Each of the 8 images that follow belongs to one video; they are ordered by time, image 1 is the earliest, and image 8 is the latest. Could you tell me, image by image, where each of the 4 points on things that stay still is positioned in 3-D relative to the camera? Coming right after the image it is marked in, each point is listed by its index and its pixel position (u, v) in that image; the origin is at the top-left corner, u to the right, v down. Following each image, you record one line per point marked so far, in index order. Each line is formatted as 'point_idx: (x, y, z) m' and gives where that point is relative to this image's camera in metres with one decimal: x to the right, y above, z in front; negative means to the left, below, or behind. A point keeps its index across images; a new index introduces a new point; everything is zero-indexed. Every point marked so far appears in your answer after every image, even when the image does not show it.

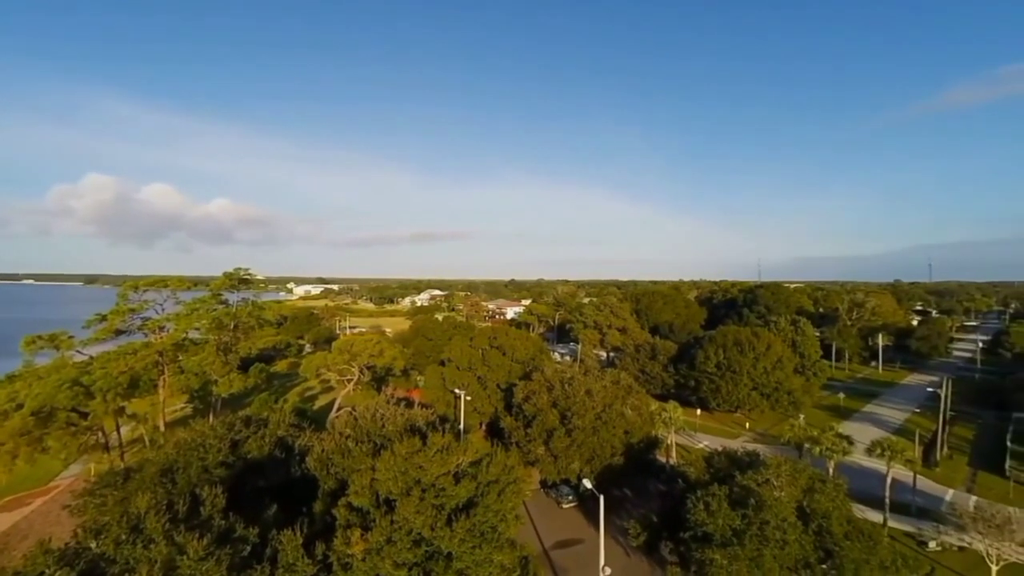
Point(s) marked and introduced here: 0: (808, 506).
0: (+10.2, -7.6, +18.5) m
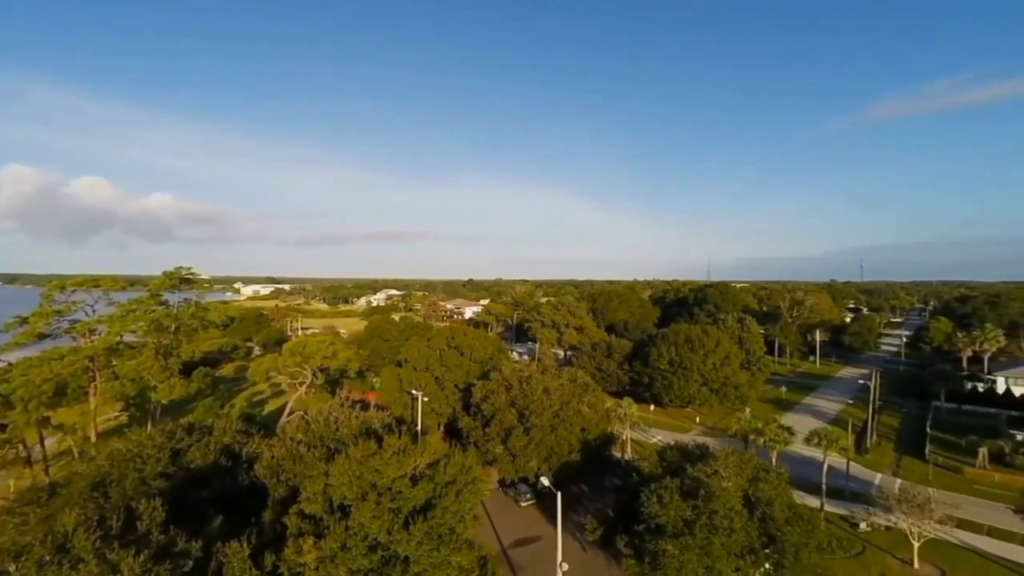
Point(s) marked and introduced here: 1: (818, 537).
0: (+8.7, -7.5, +19.9) m
1: (+10.8, -8.8, +19.5) m
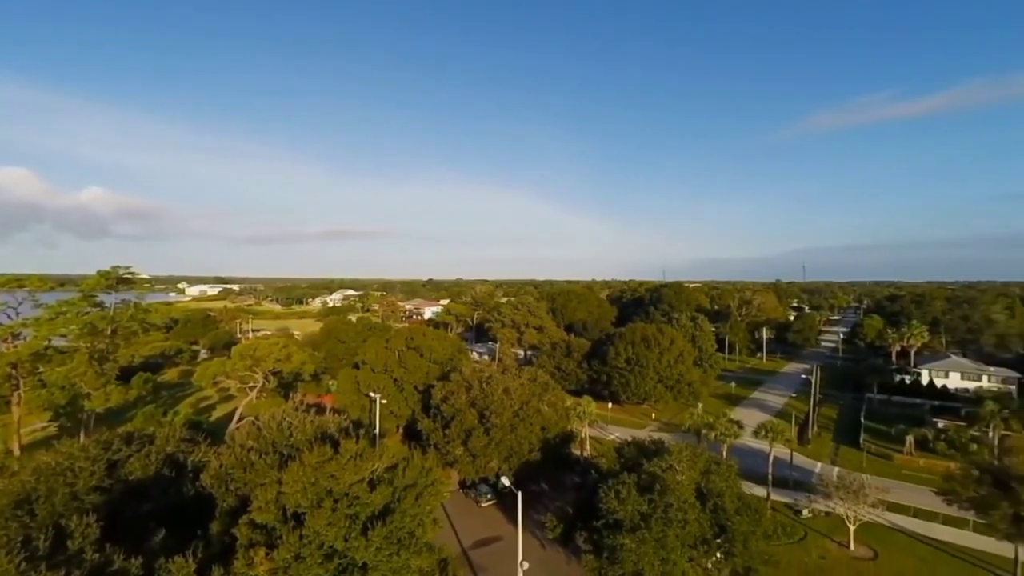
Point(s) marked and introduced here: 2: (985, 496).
0: (+7.3, -7.5, +21.0) m
1: (+9.4, -8.8, +20.8) m
2: (+15.9, -7.0, +19.1) m
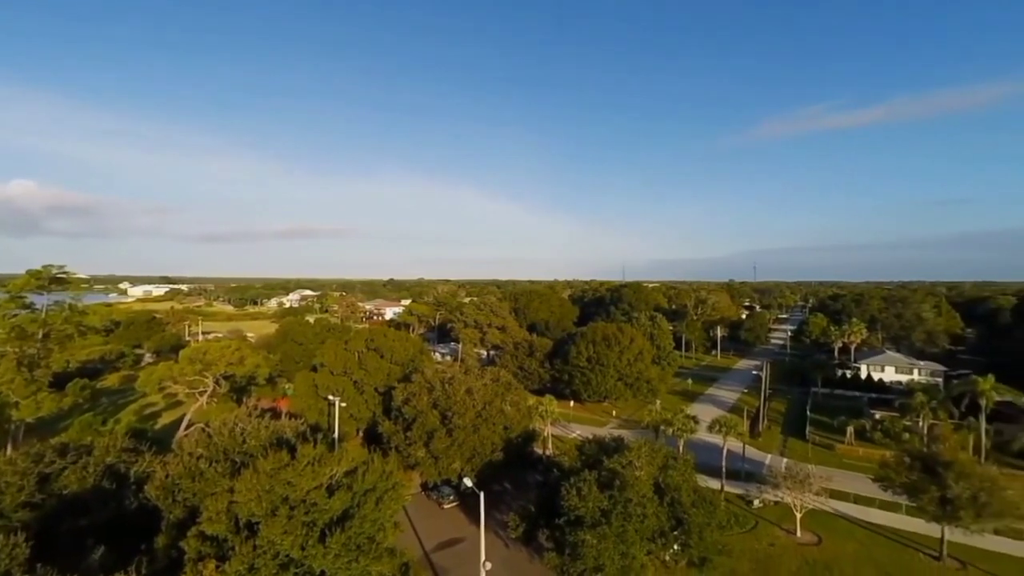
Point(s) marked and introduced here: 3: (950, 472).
0: (+5.9, -7.5, +22.0) m
1: (+8.0, -8.8, +21.9) m
2: (+14.6, -7.0, +20.6) m
3: (+15.3, -6.4, +19.9) m
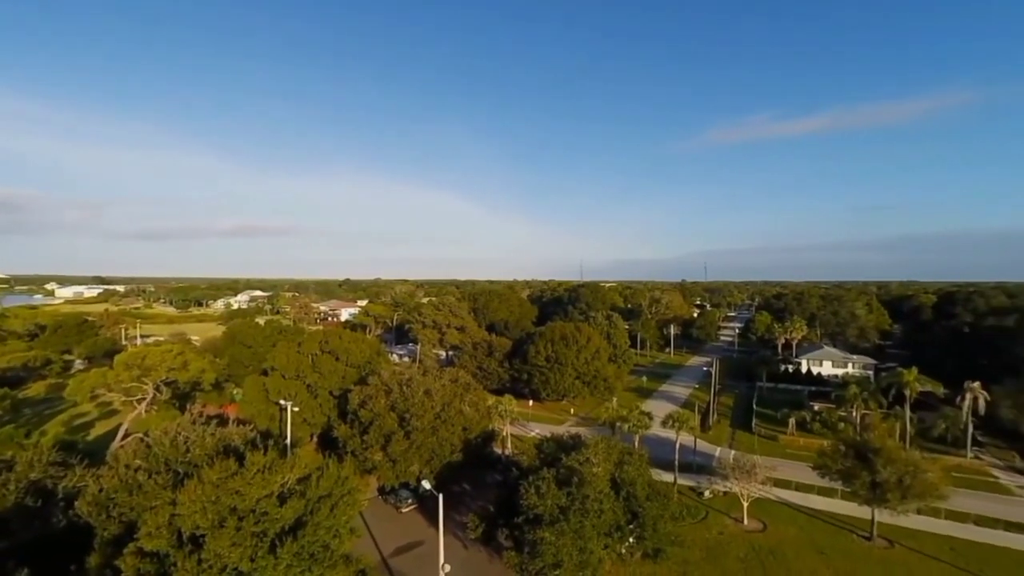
0: (+4.3, -7.5, +22.8) m
1: (+6.4, -8.8, +22.9) m
2: (+13.1, -7.0, +22.1) m
3: (+13.8, -6.4, +21.5) m
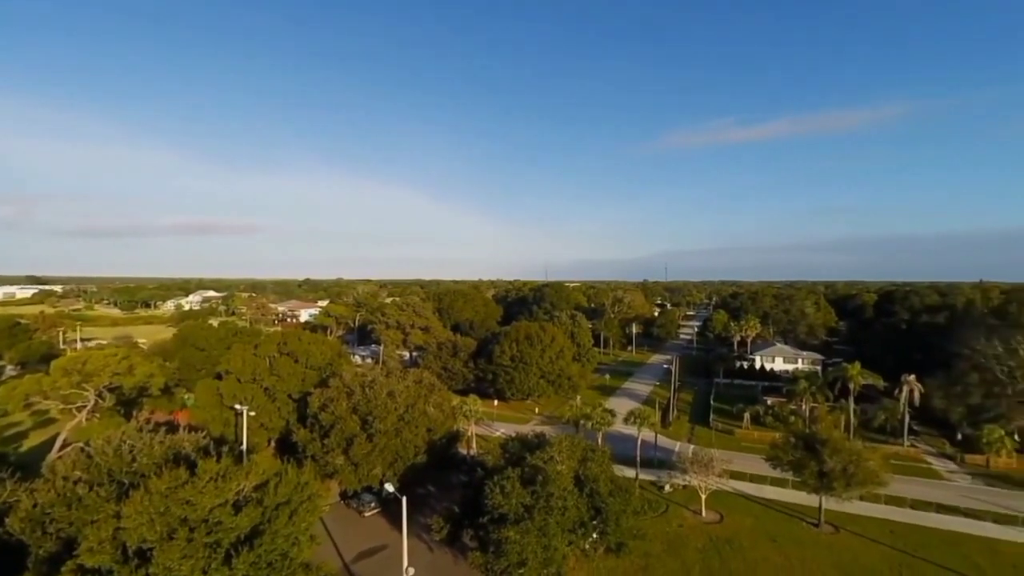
0: (+2.9, -7.5, +23.4) m
1: (+5.0, -8.7, +23.6) m
2: (+11.7, -6.9, +23.3) m
3: (+12.5, -6.4, +22.7) m
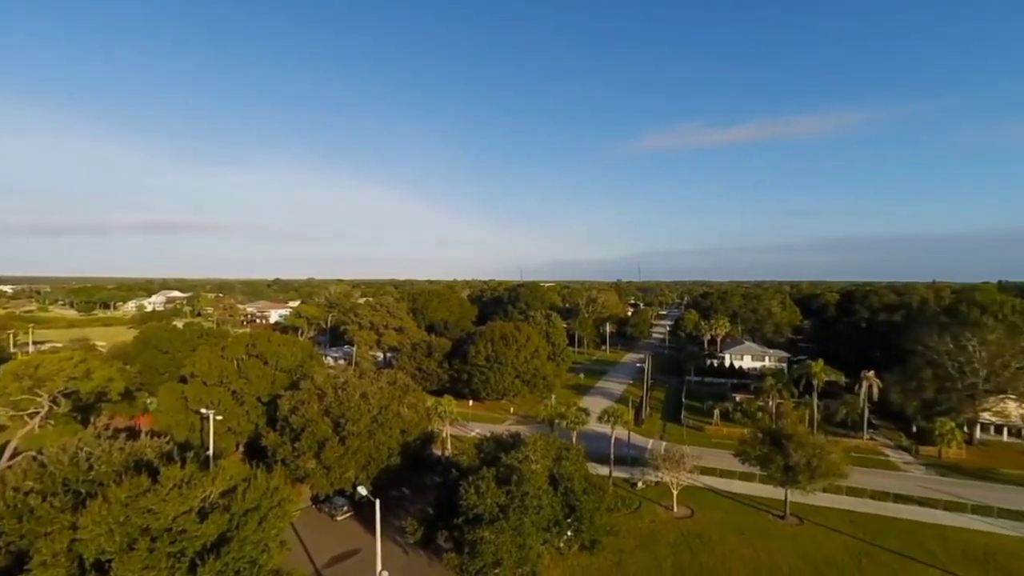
0: (+1.9, -7.4, +23.8) m
1: (+4.0, -8.7, +24.1) m
2: (+10.7, -6.9, +24.0) m
3: (+11.5, -6.4, +23.4) m
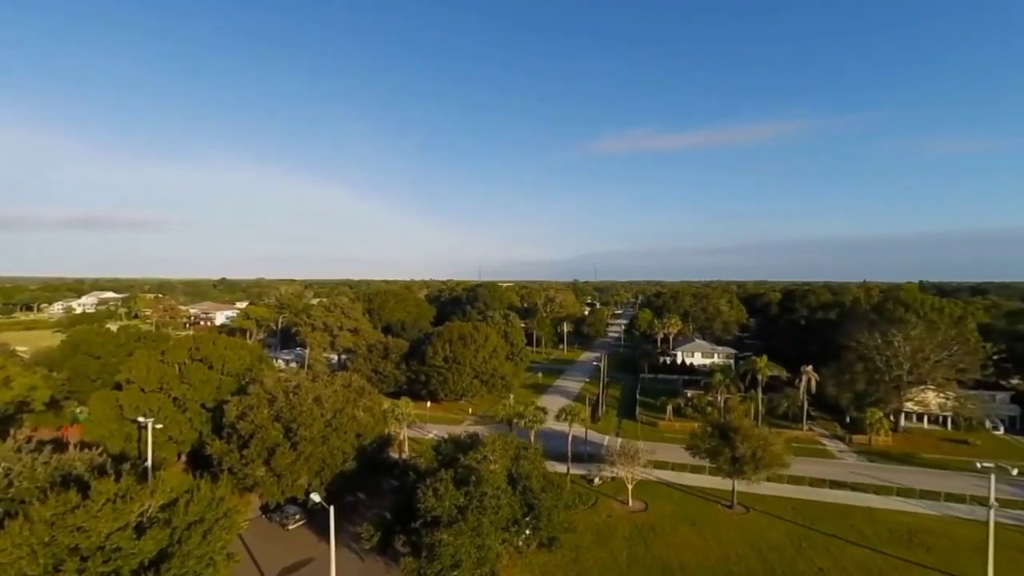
0: (+0.1, -7.4, +24.3) m
1: (+2.2, -8.7, +24.7) m
2: (+8.9, -6.9, +25.1) m
3: (+9.7, -6.4, +24.6) m
